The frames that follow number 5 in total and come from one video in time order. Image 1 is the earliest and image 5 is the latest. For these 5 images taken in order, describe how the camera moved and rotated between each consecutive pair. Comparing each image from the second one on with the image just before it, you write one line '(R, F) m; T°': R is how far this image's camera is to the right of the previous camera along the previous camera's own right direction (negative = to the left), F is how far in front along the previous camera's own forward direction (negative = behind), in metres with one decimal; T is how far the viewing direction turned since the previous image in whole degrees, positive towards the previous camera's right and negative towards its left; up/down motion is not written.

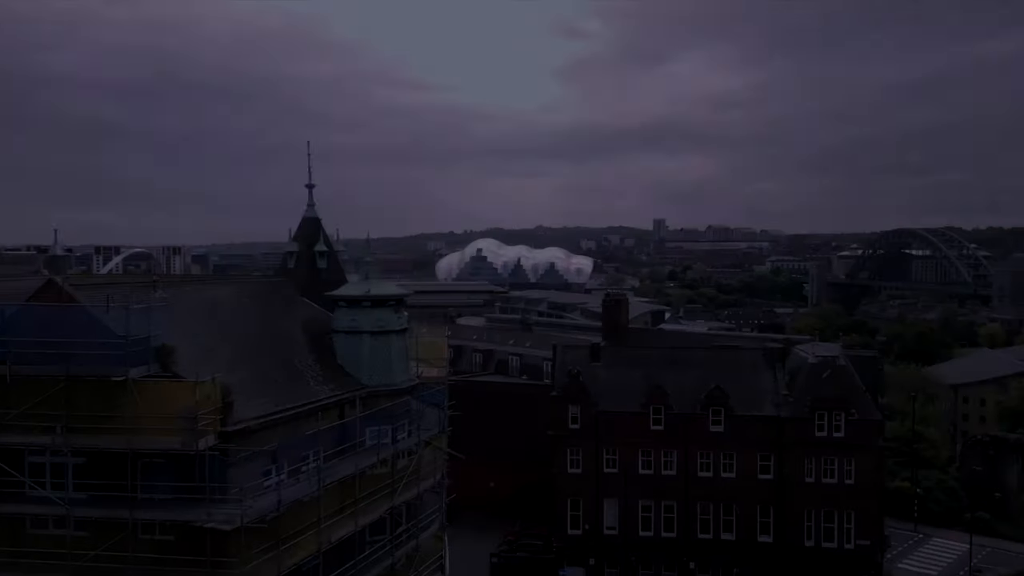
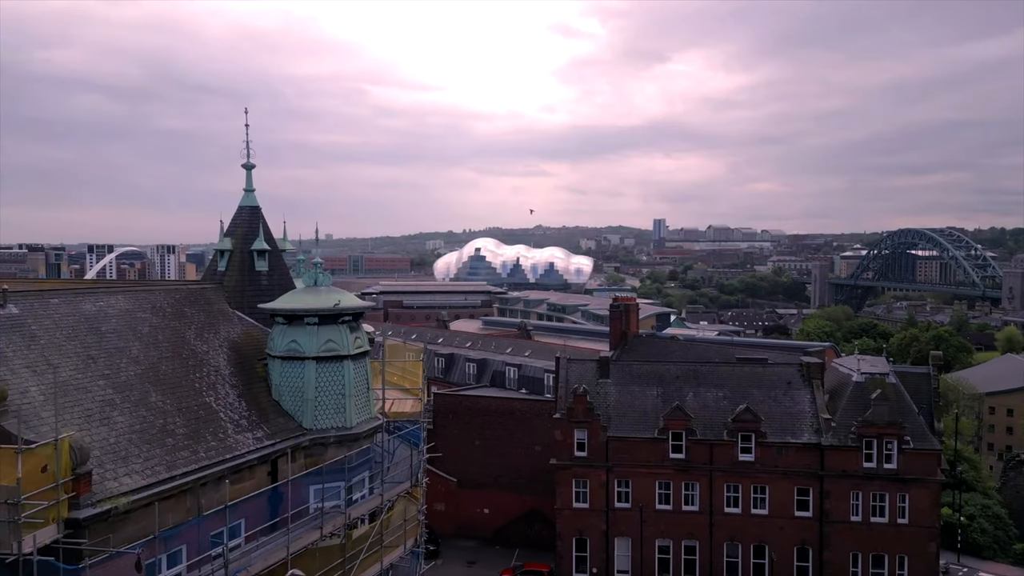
(+0.1, +3.8) m; 0°
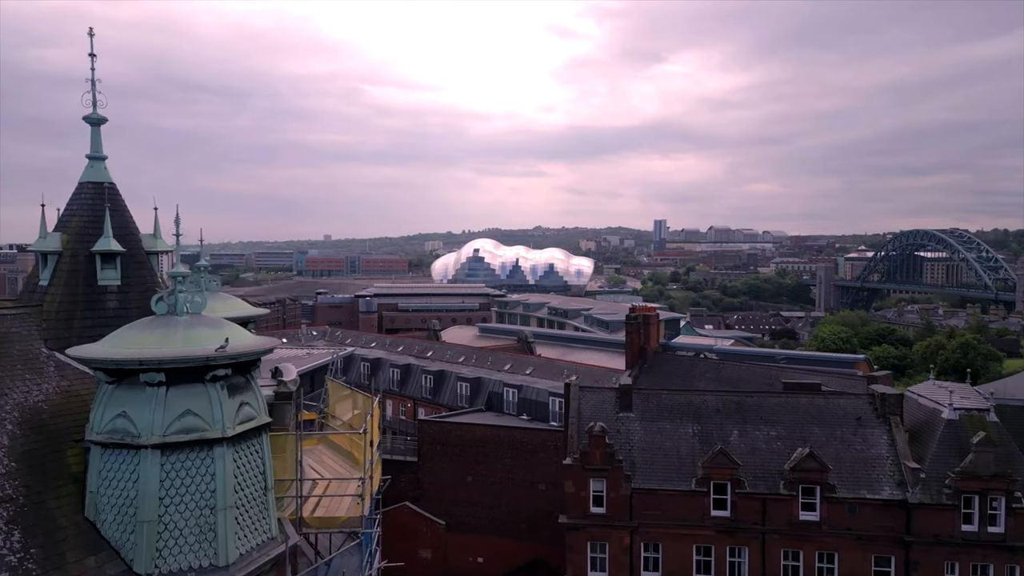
(0.0, +4.9) m; 0°
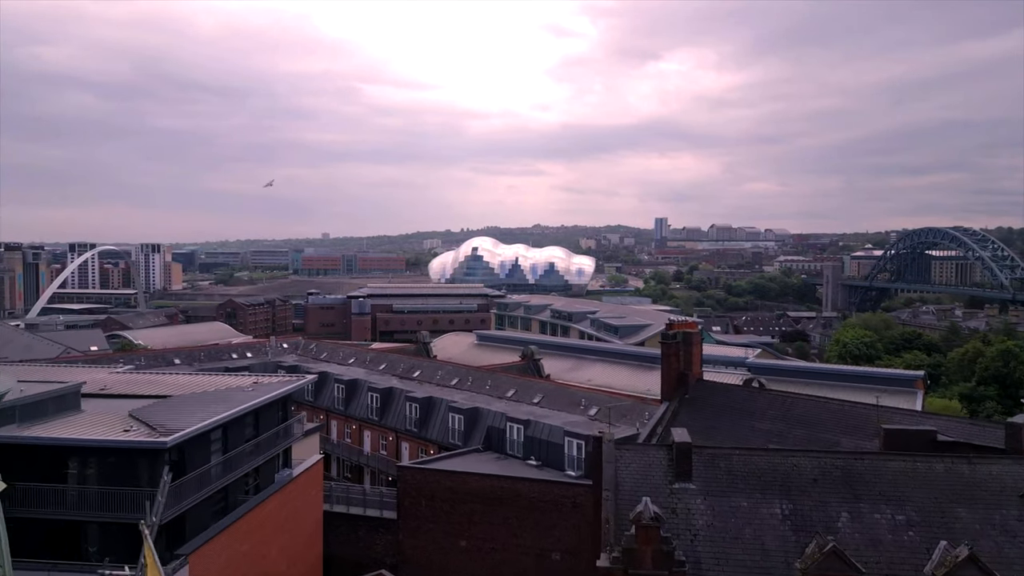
(-0.2, +5.9) m; 0°
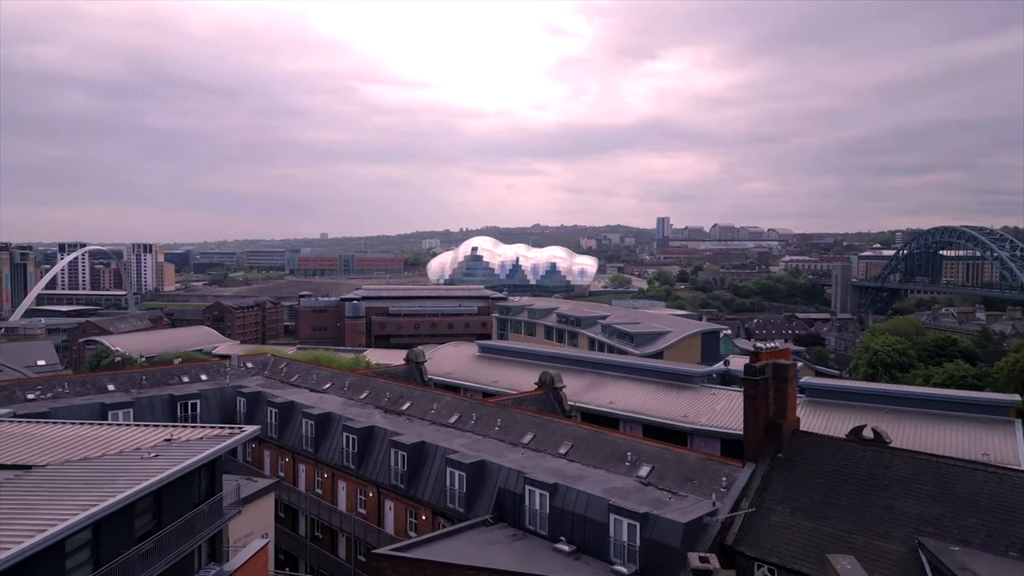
(-0.5, +6.3) m; 0°
